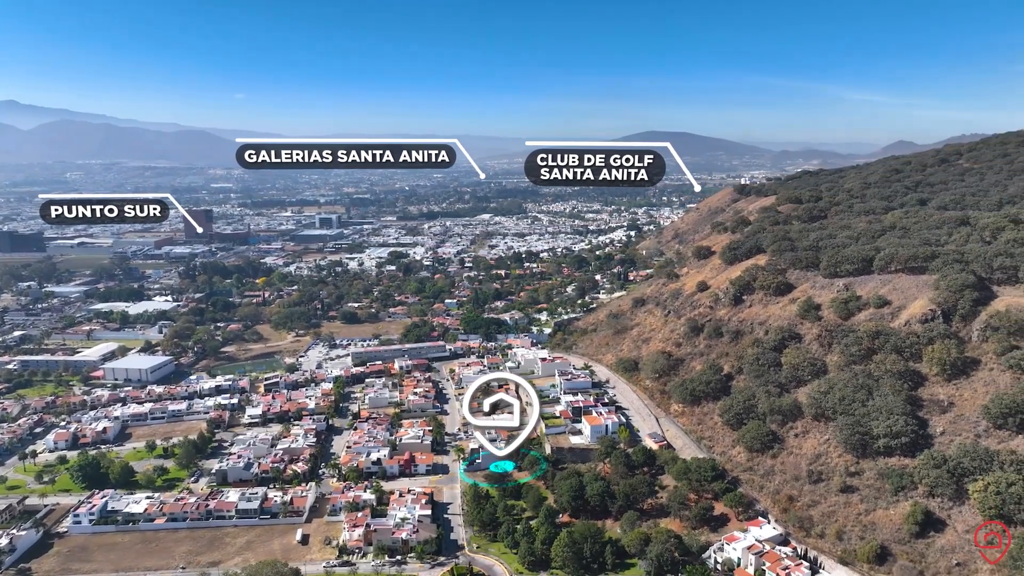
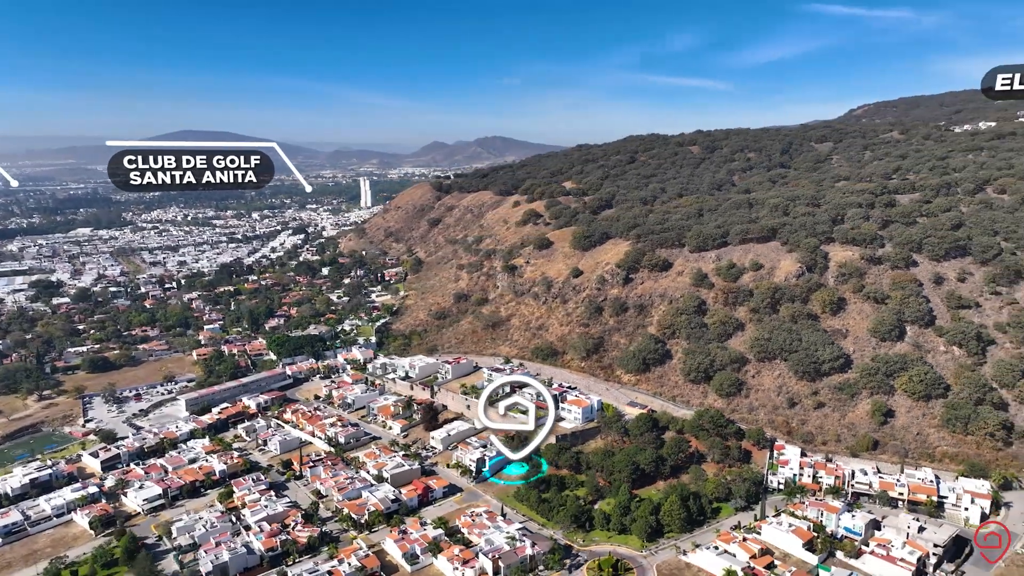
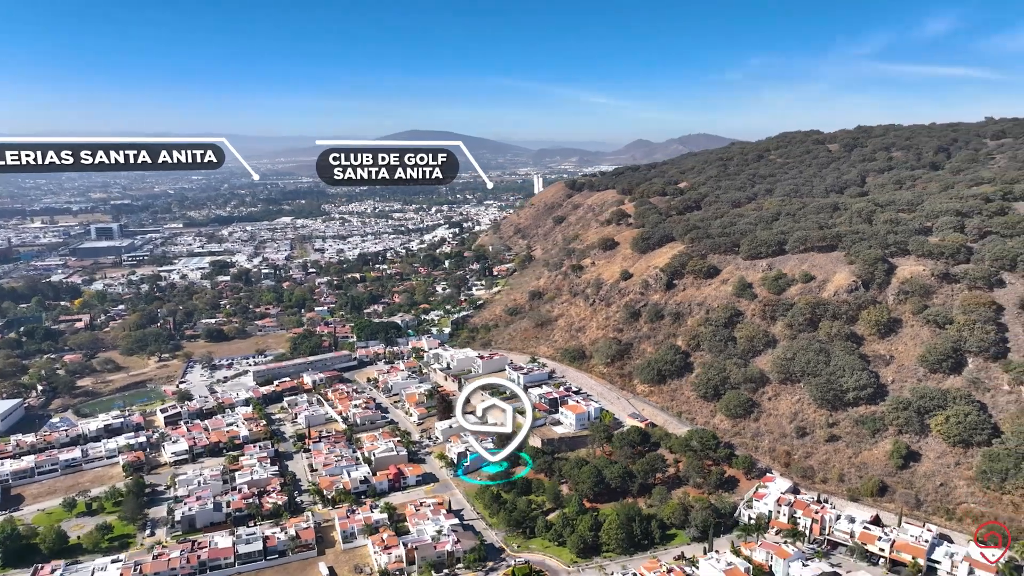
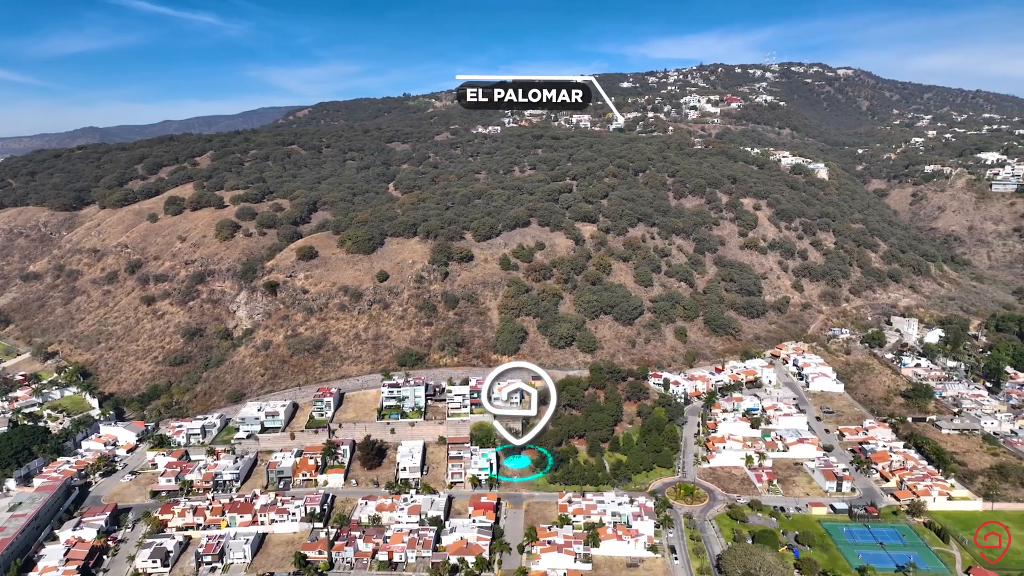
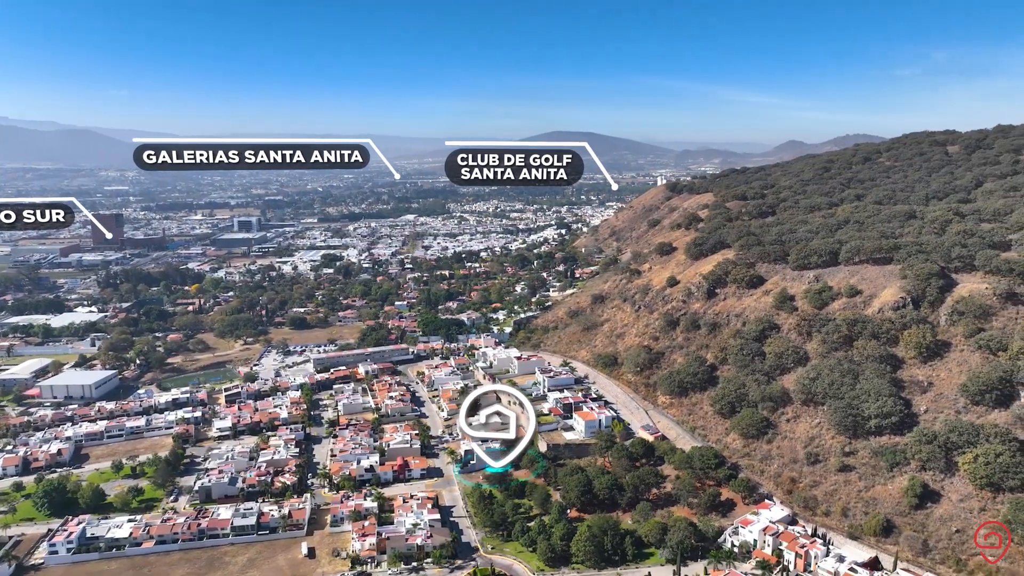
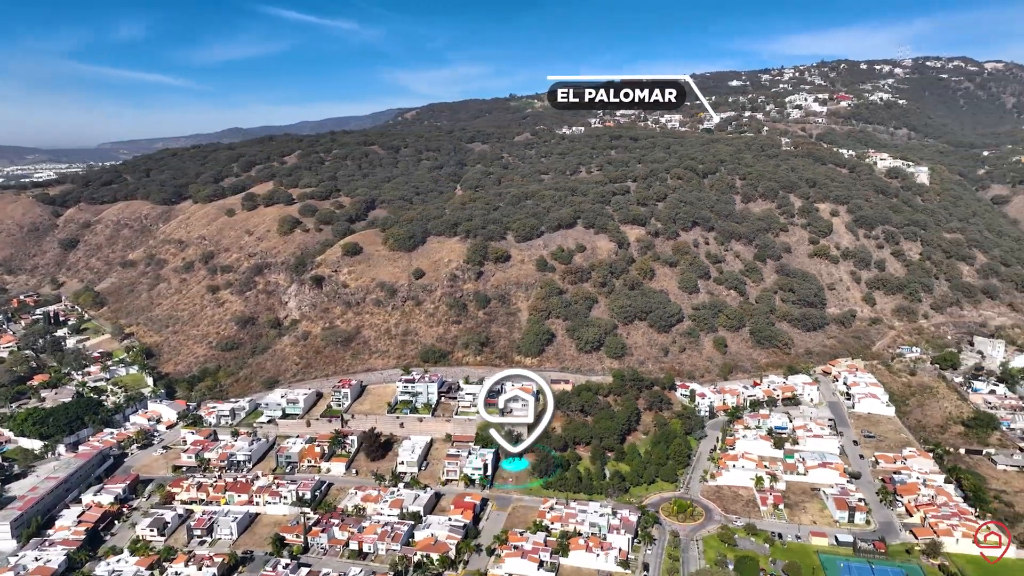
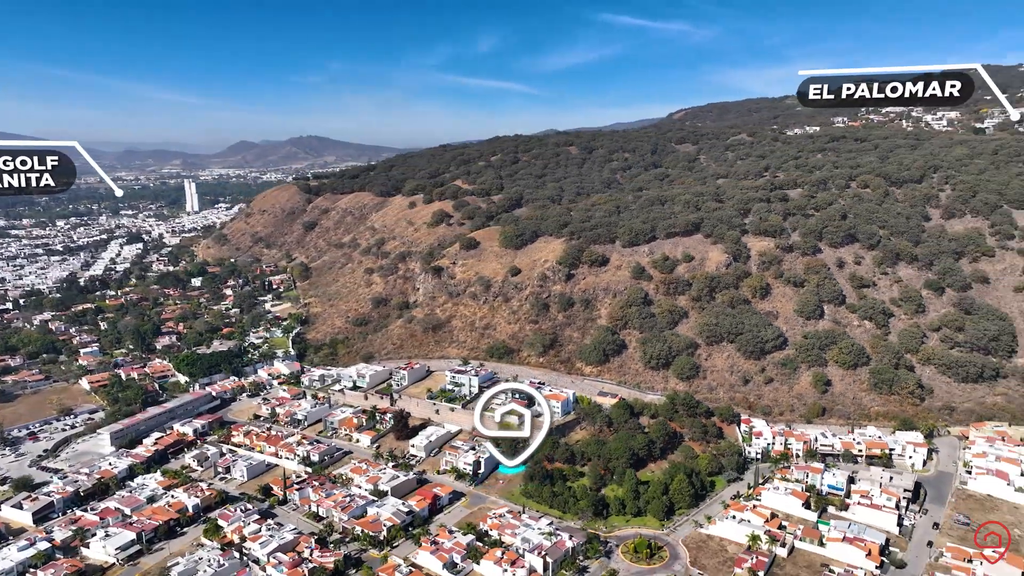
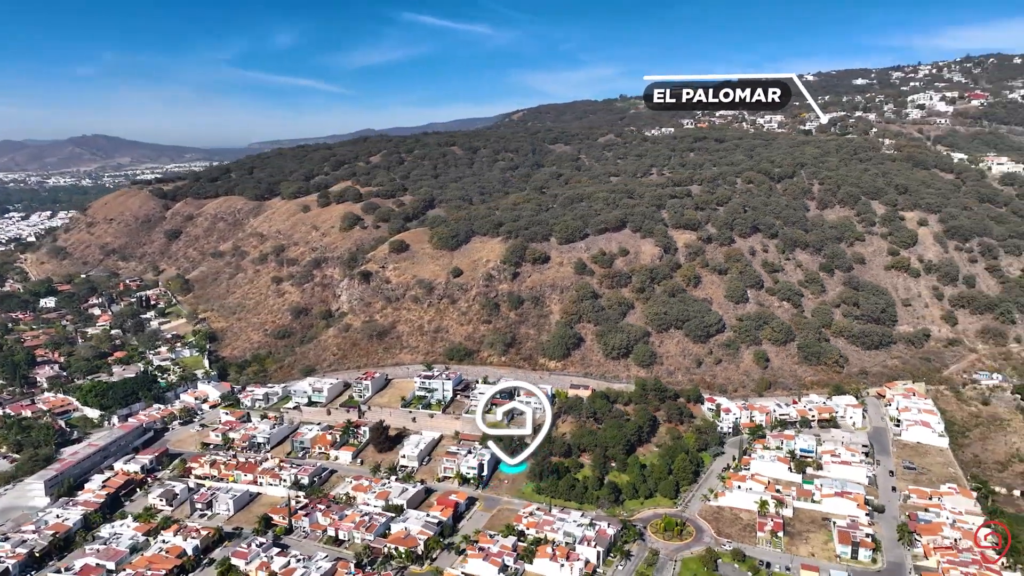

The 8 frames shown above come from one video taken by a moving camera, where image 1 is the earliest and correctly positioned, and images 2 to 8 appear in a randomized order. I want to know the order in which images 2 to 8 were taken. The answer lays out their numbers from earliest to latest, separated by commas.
5, 3, 2, 7, 8, 6, 4
